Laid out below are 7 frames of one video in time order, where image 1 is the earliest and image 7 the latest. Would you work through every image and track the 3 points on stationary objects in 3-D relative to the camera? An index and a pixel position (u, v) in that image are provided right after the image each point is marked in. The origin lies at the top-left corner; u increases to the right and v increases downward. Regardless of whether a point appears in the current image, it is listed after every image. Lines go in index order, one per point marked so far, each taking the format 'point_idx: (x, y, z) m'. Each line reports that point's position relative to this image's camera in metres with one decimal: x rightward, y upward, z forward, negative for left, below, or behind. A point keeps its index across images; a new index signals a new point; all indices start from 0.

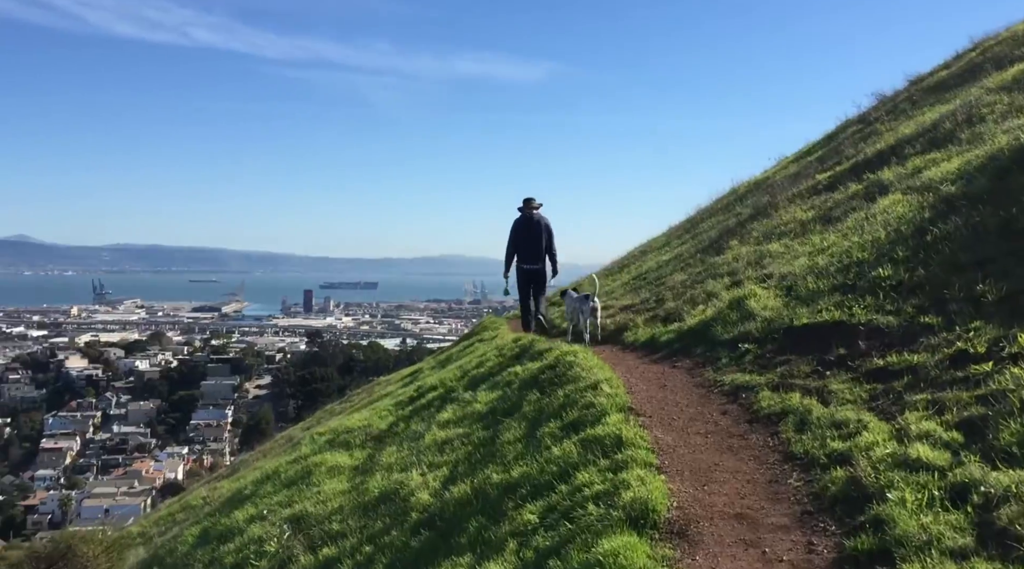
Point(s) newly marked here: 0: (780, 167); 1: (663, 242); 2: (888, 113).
0: (+5.9, +2.5, +19.3) m
1: (+2.9, +0.8, +17.9) m
2: (+7.2, +3.3, +17.2) m
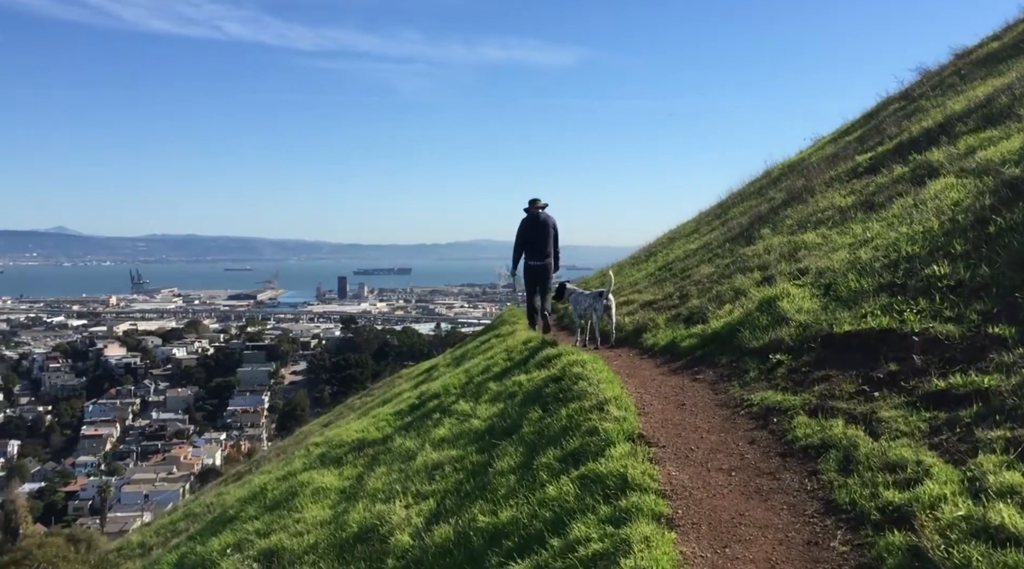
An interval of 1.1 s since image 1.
0: (+6.4, +2.8, +18.6) m
1: (+3.4, +1.0, +17.3) m
2: (+7.6, +3.5, +16.4) m
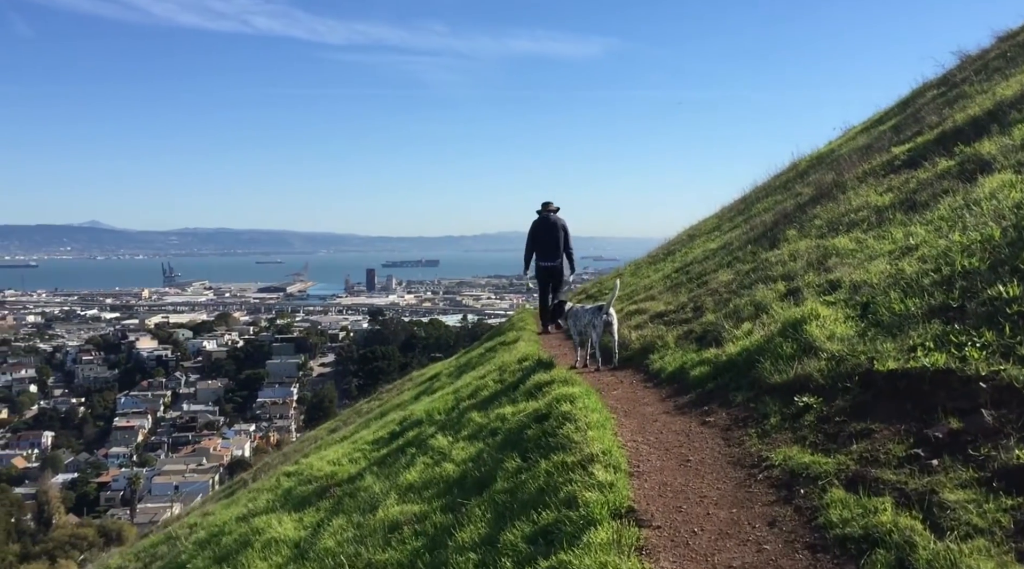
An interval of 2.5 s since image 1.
0: (+6.7, +2.9, +17.8) m
1: (+3.7, +1.1, +16.6) m
2: (+7.9, +3.6, +15.6) m
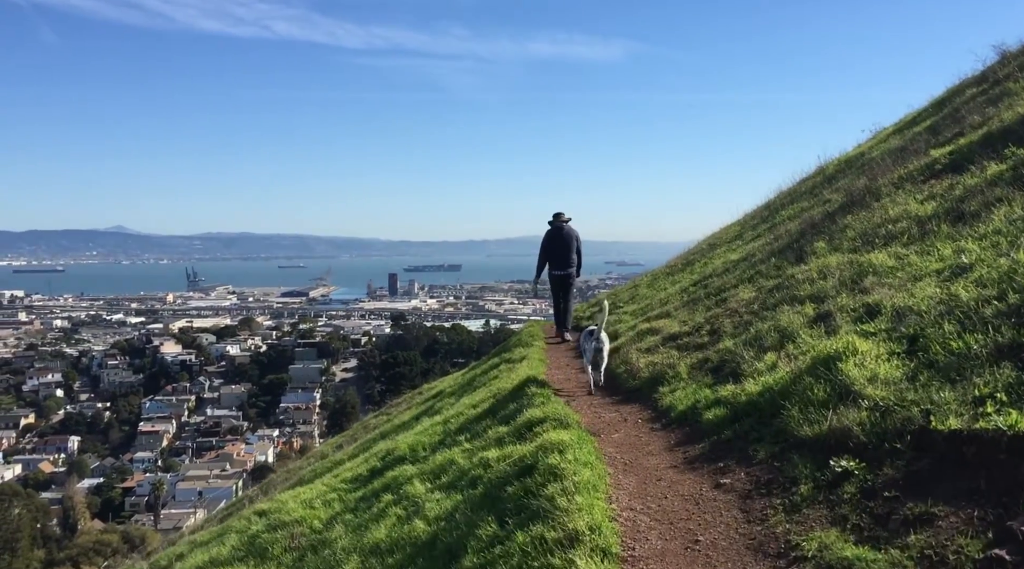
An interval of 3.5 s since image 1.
0: (+7.0, +2.7, +17.1) m
1: (+4.0, +0.9, +16.0) m
2: (+8.1, +3.5, +14.9) m
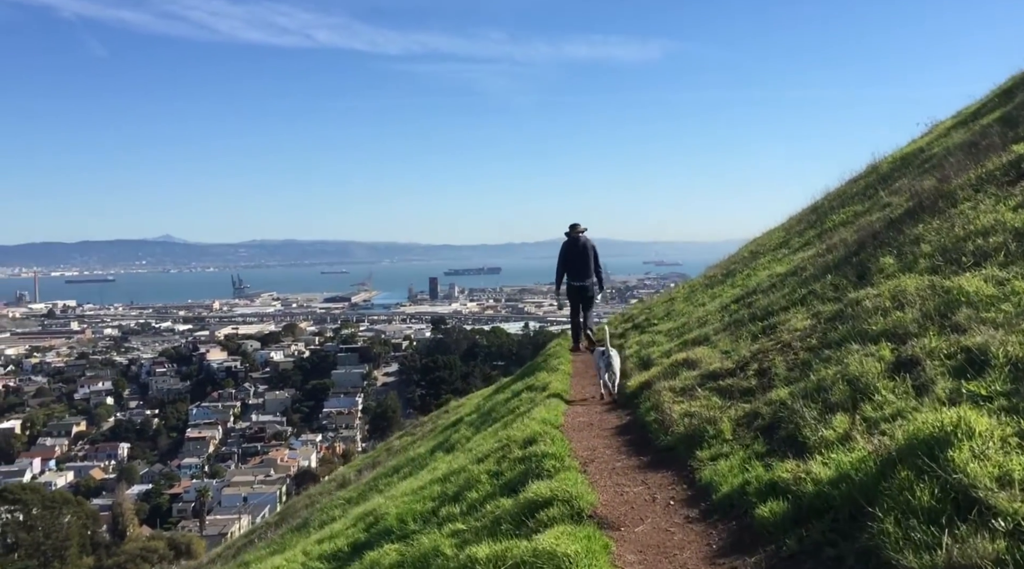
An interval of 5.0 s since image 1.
0: (+7.5, +2.7, +16.1) m
1: (+4.5, +0.8, +15.1) m
2: (+8.5, +3.5, +13.9) m
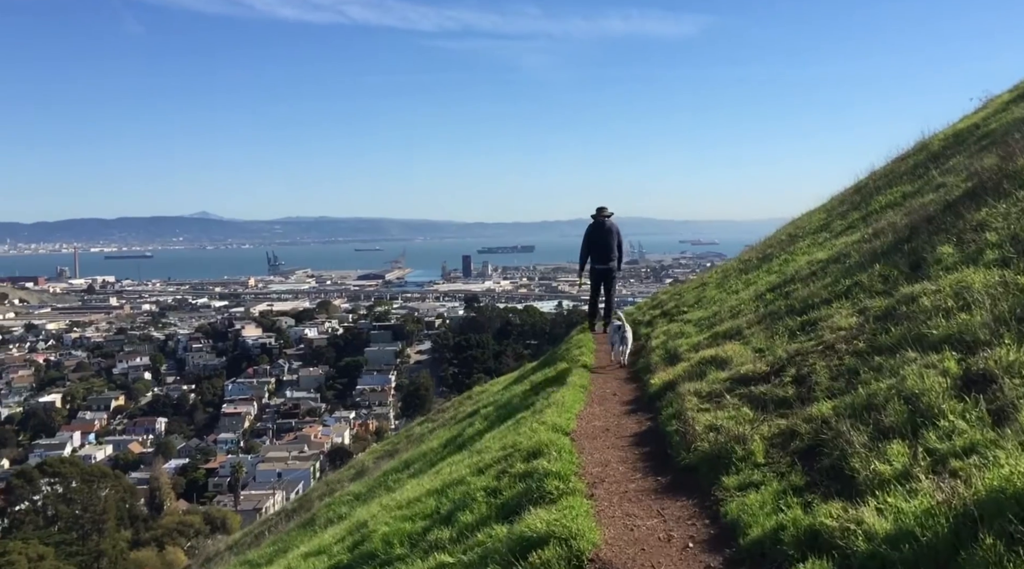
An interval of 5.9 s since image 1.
0: (+8.0, +3.0, +15.4) m
1: (+4.9, +1.1, +14.5) m
2: (+8.9, +3.7, +13.1) m
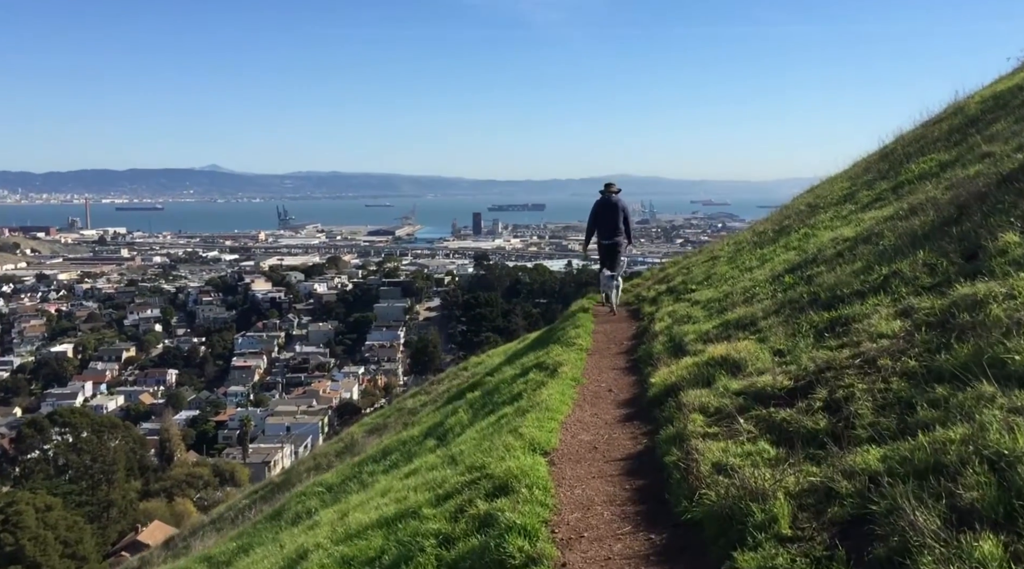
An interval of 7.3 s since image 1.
0: (+8.0, +3.4, +14.5) m
1: (+5.0, +1.6, +13.8) m
2: (+9.0, +4.0, +12.2) m
